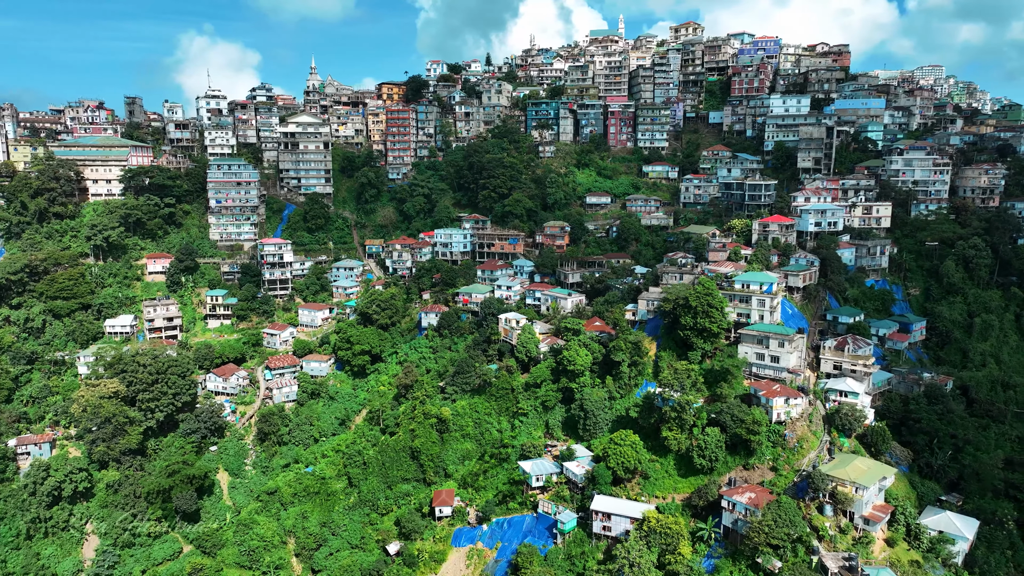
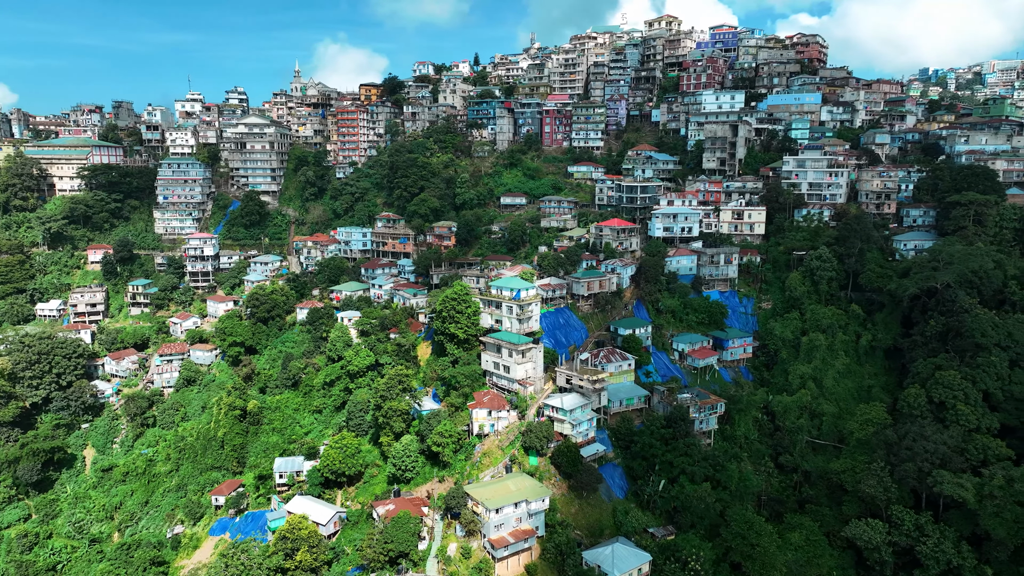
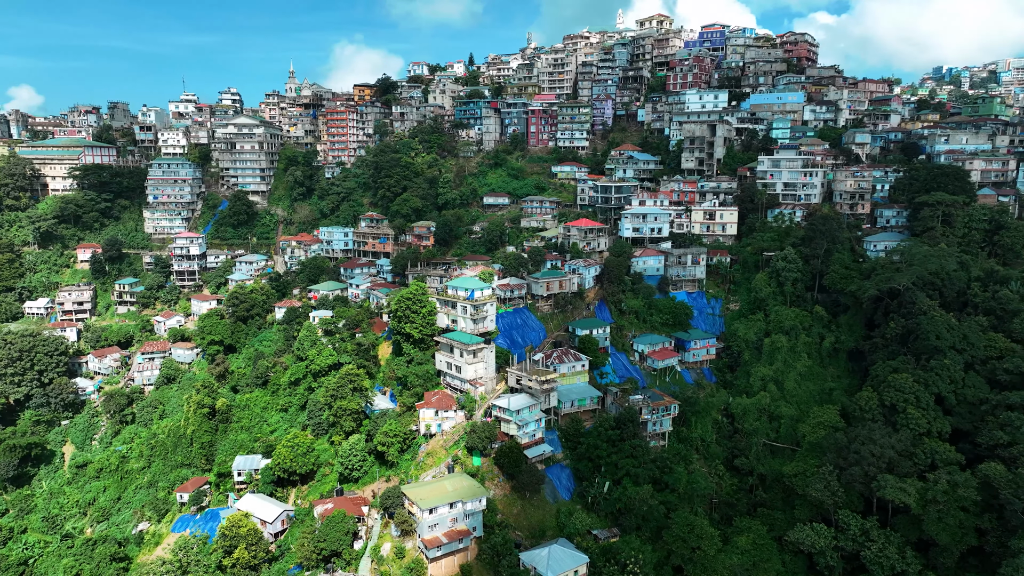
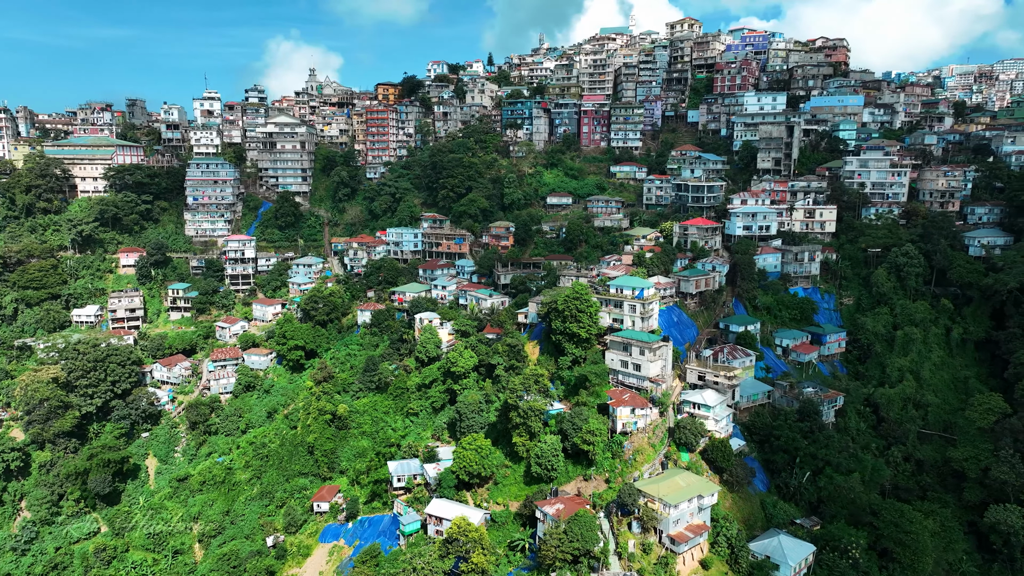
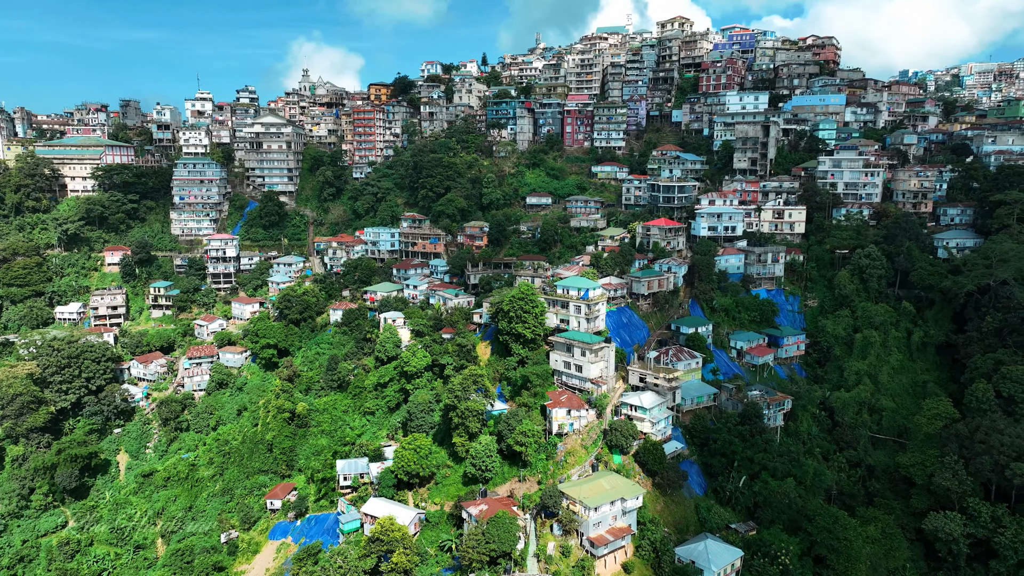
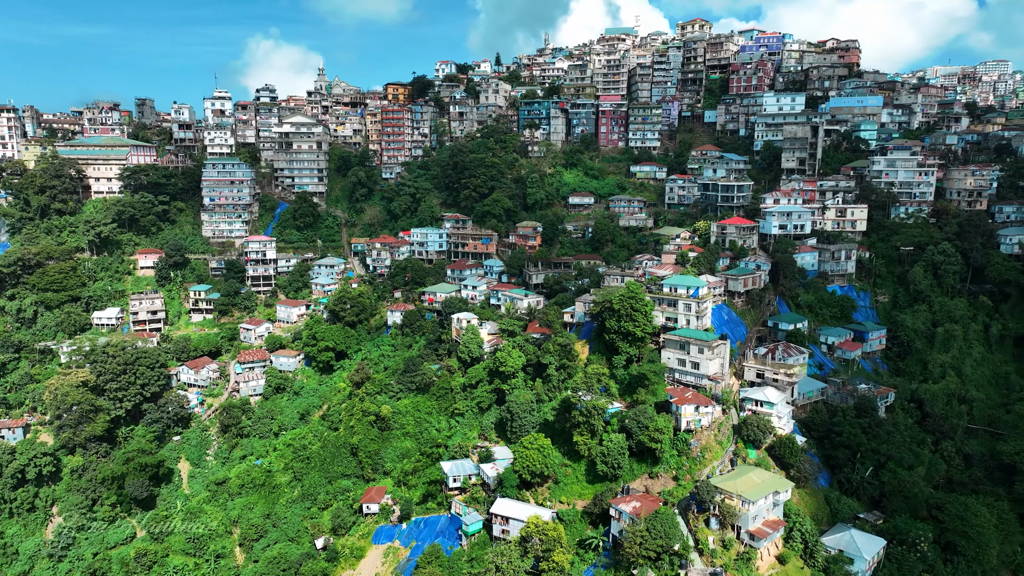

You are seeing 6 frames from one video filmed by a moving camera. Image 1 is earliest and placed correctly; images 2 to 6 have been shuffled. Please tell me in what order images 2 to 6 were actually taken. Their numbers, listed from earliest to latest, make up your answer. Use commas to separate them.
6, 4, 5, 2, 3
